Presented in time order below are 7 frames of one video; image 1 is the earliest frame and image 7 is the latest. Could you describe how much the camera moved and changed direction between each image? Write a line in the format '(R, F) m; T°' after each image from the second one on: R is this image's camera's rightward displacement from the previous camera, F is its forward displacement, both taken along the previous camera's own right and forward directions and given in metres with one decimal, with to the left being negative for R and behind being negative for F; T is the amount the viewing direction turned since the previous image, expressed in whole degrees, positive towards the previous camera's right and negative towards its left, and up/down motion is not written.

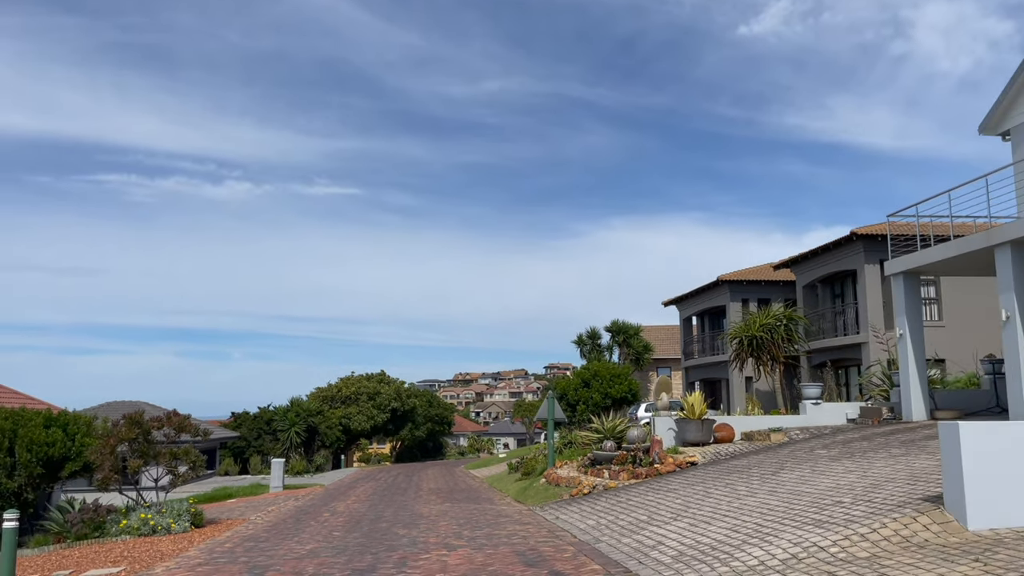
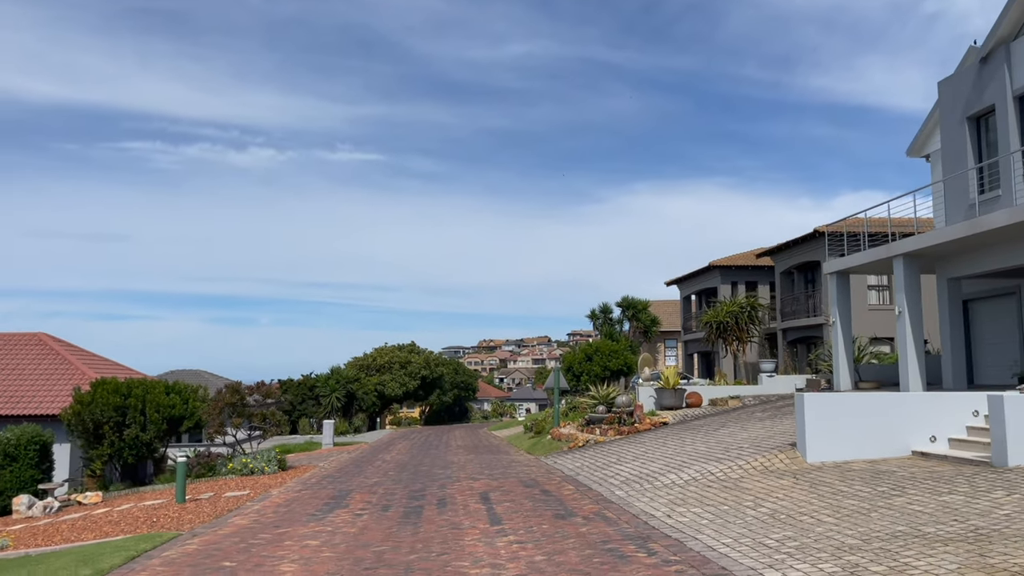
(+0.4, -4.9) m; -2°
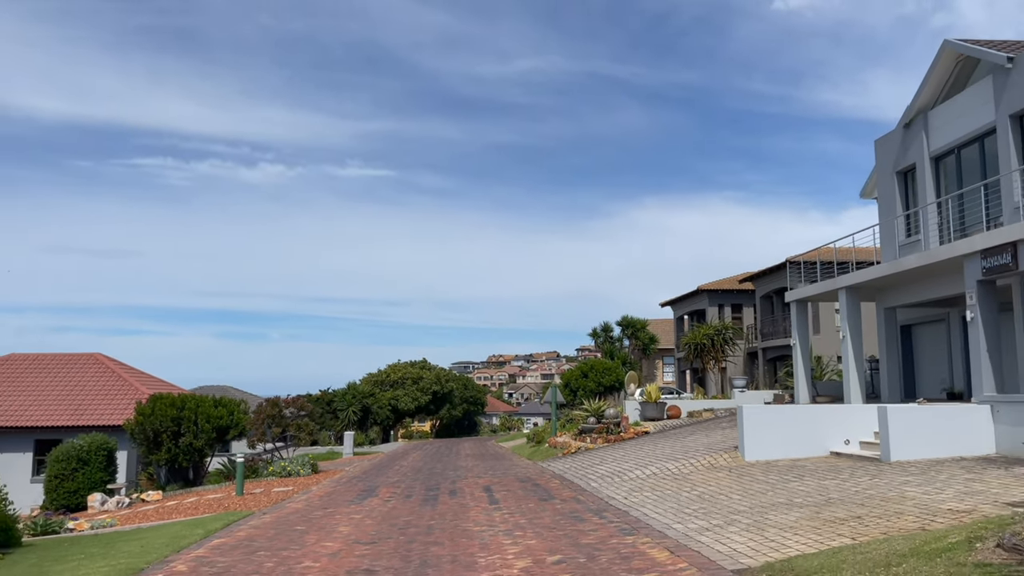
(+0.3, -3.5) m; -1°
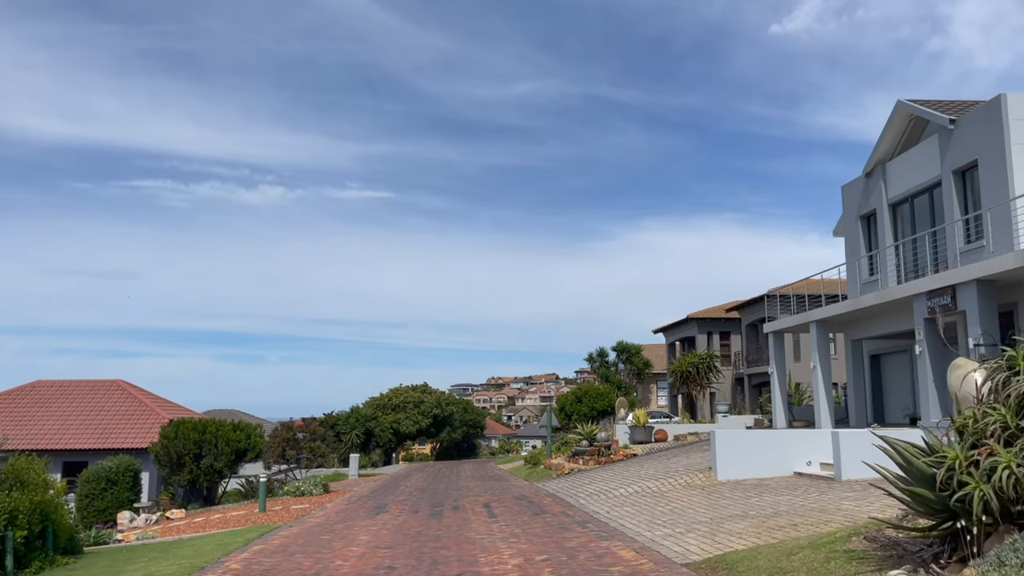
(+0.1, -2.1) m; 0°
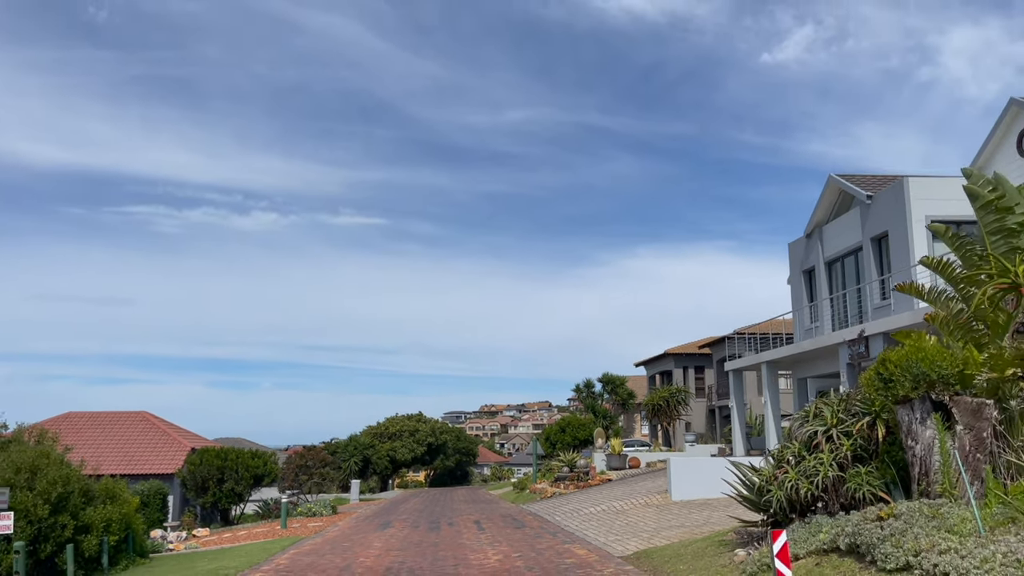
(+0.2, -3.6) m; 0°
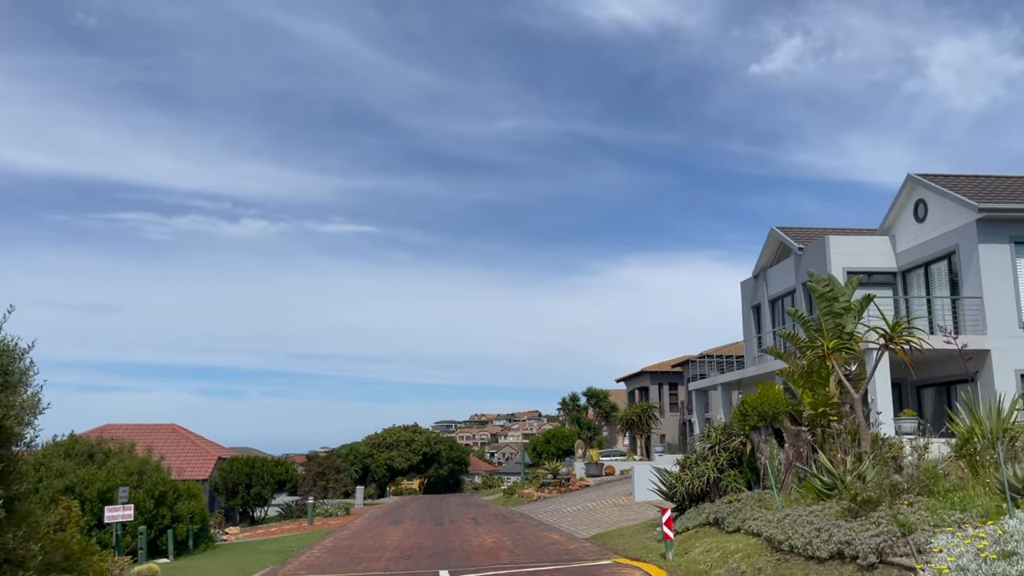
(0.0, -4.7) m; +1°
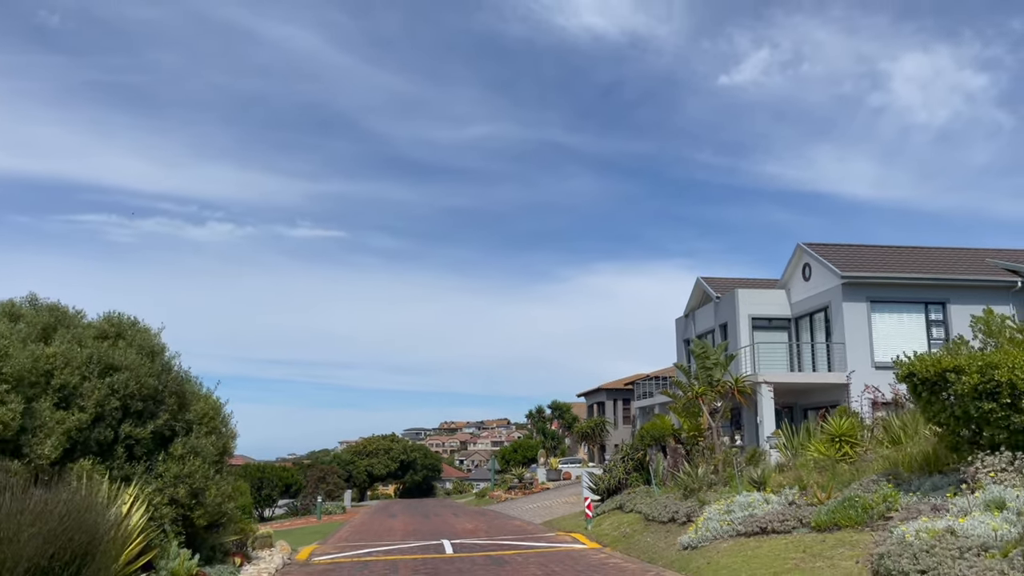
(-0.2, -6.7) m; +2°
